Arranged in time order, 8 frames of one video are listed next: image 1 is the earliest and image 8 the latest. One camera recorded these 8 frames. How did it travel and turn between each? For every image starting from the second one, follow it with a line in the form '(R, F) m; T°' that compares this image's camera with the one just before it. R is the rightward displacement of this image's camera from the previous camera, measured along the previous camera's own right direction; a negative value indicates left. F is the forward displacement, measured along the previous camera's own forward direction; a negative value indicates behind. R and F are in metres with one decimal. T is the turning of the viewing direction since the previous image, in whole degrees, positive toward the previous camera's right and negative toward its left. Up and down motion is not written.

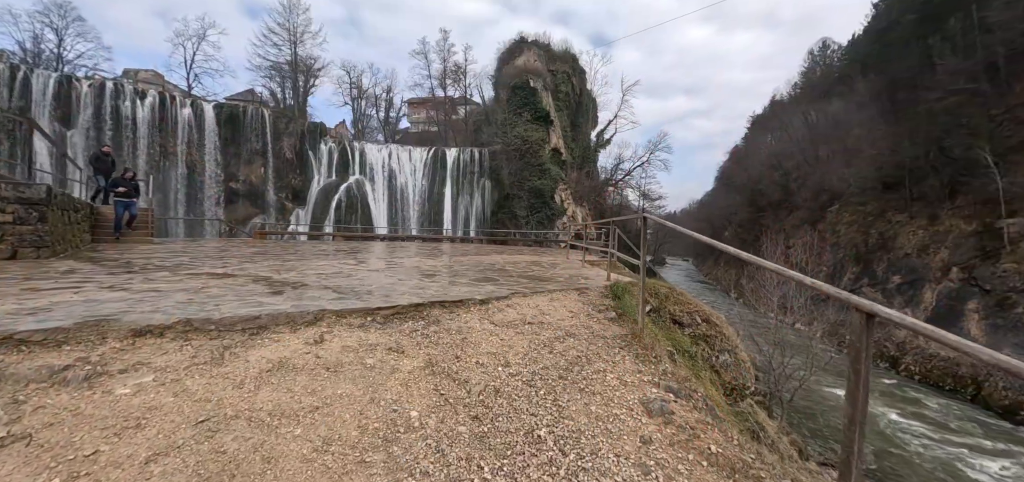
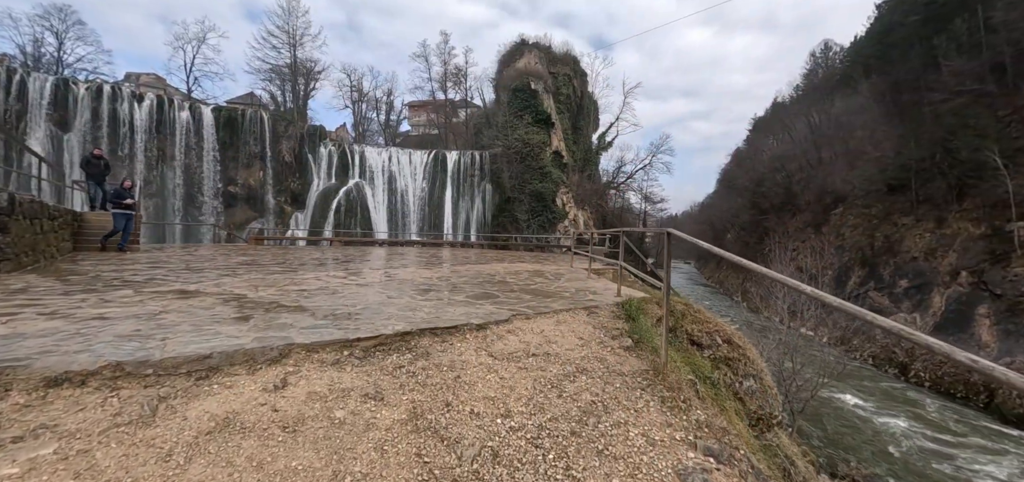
(0.0, +0.2) m; 0°
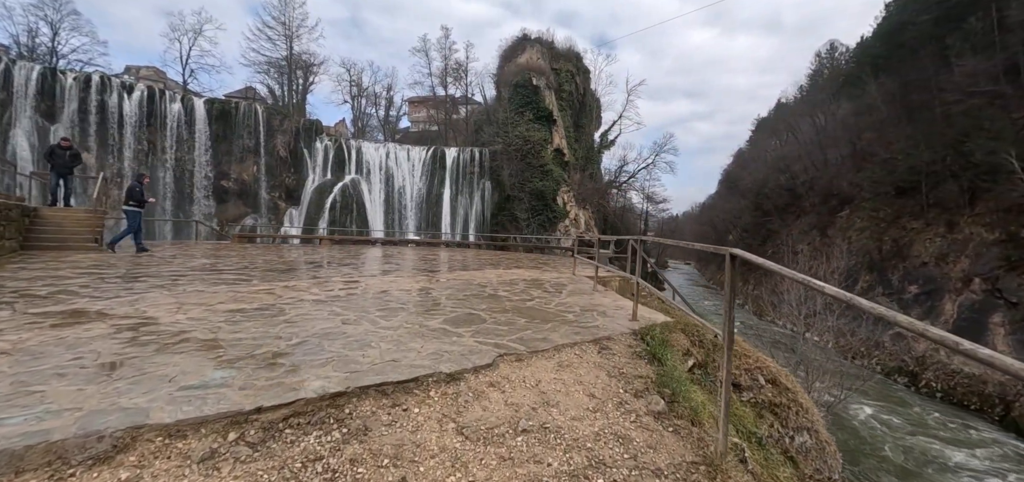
(0.0, +0.4) m; 0°
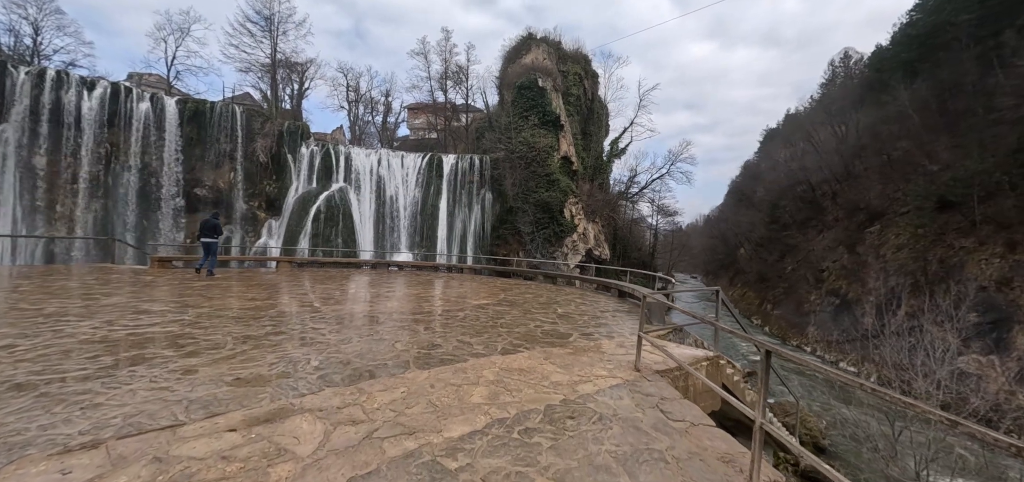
(-0.1, +1.9) m; 0°
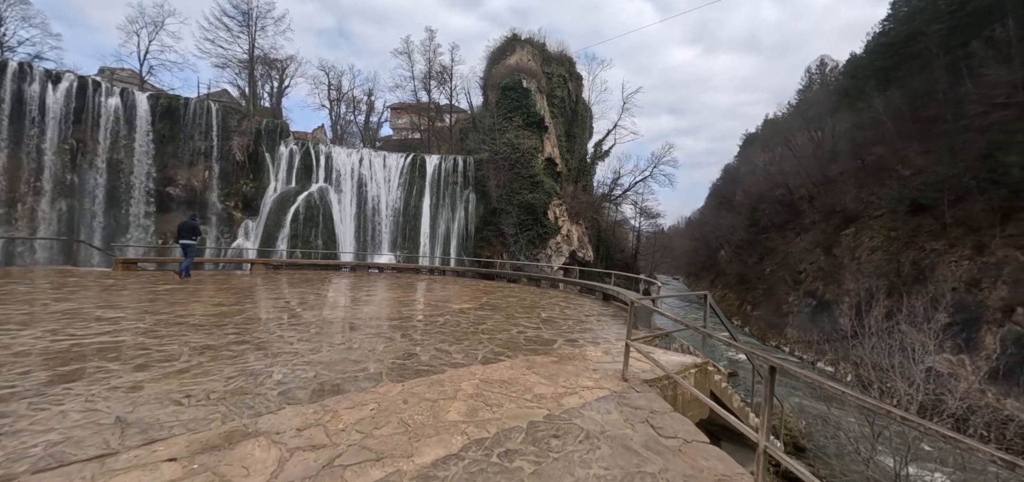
(0.0, +0.2) m; +2°
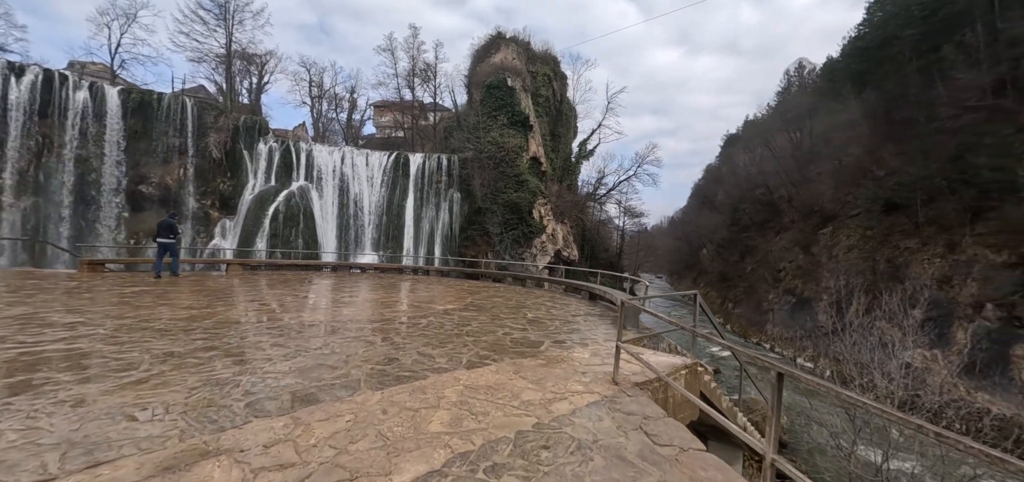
(0.0, +0.1) m; +2°
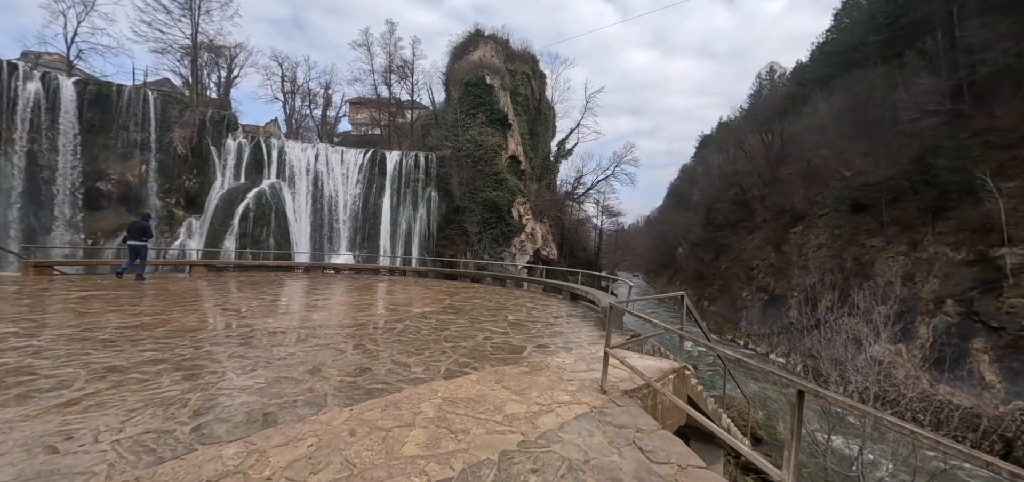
(0.0, +0.2) m; +3°
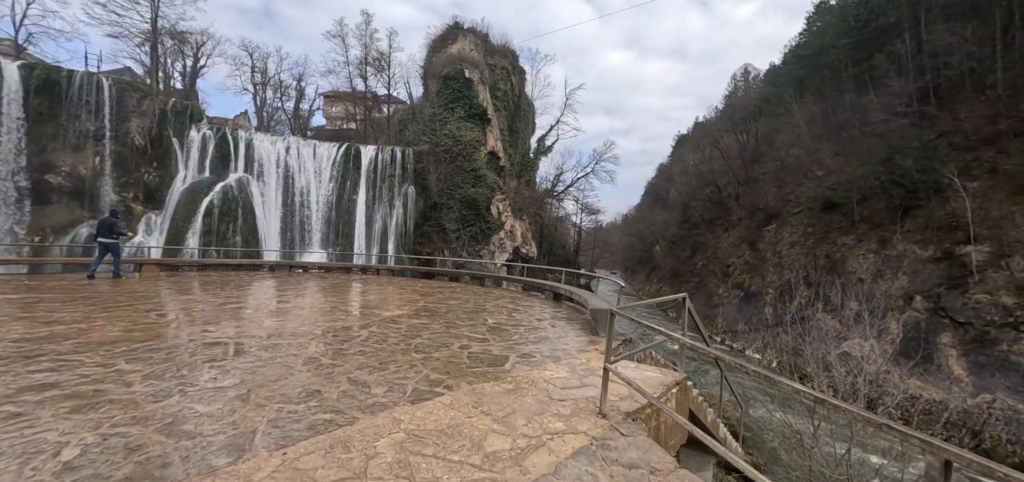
(0.0, +0.4) m; +3°
